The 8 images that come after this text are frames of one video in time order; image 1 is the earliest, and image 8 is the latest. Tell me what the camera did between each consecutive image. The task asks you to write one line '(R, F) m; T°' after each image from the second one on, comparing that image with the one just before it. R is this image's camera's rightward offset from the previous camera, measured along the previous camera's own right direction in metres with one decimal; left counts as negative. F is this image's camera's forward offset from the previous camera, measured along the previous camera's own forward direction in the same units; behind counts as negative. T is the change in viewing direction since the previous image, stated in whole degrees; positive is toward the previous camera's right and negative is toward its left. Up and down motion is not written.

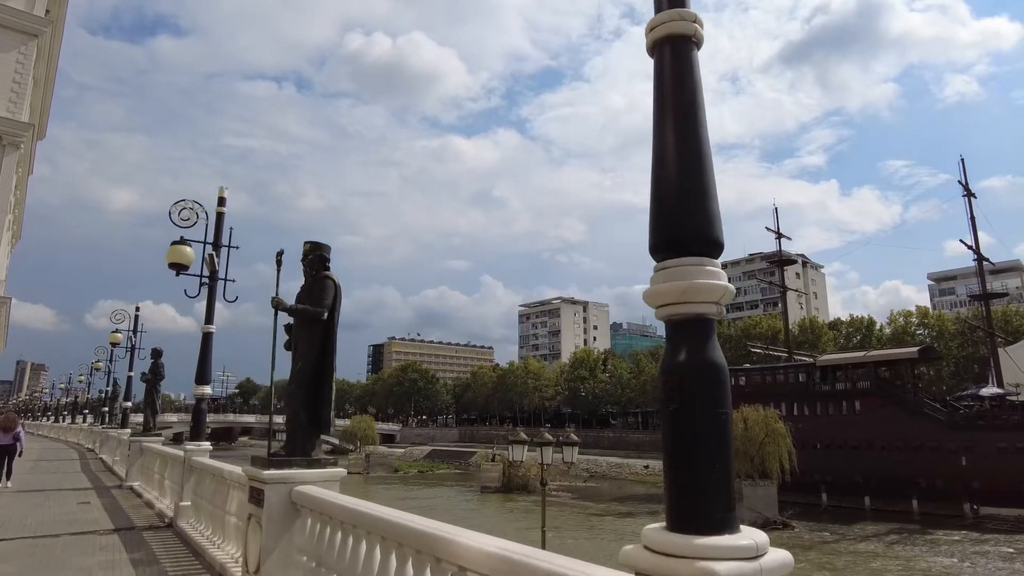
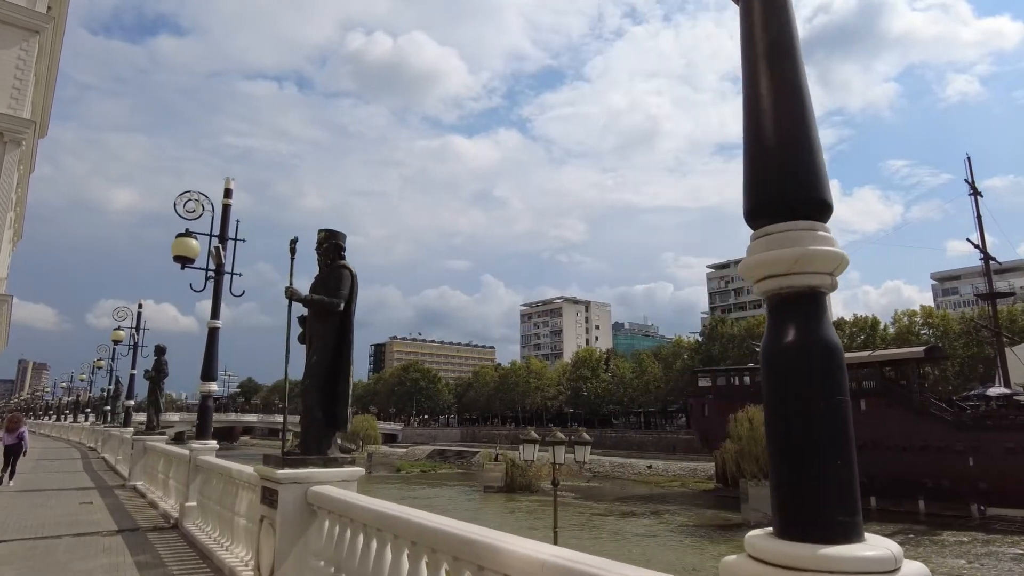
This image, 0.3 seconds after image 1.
(-0.2, +0.3) m; 0°
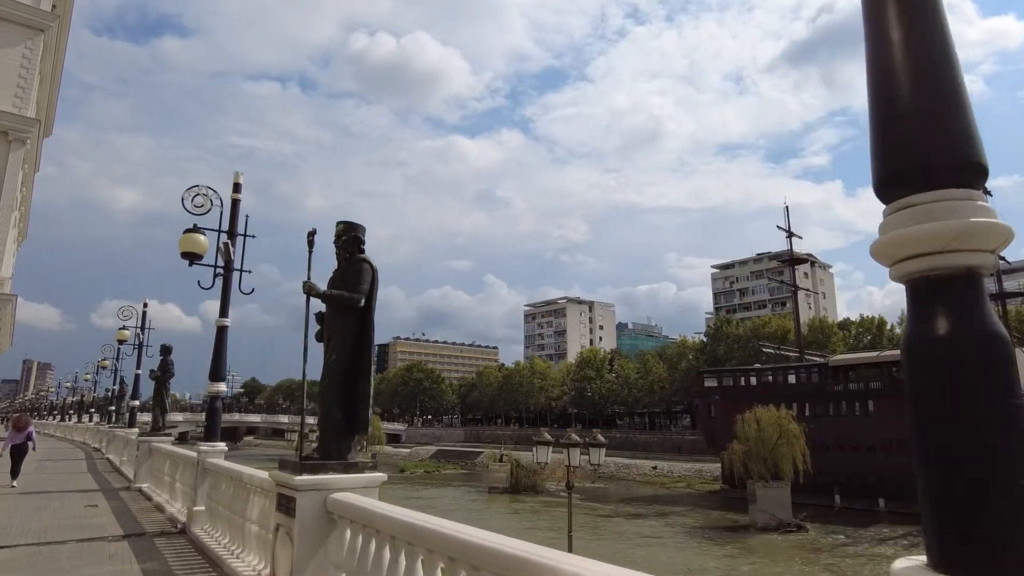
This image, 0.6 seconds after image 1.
(-0.2, +0.3) m; 0°
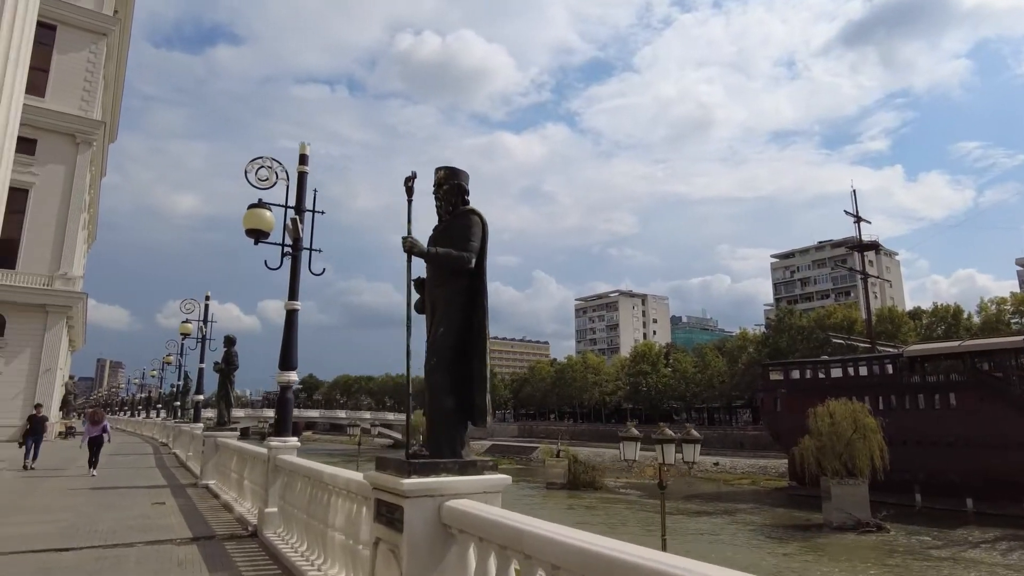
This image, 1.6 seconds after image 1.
(-0.6, +0.9) m; -4°
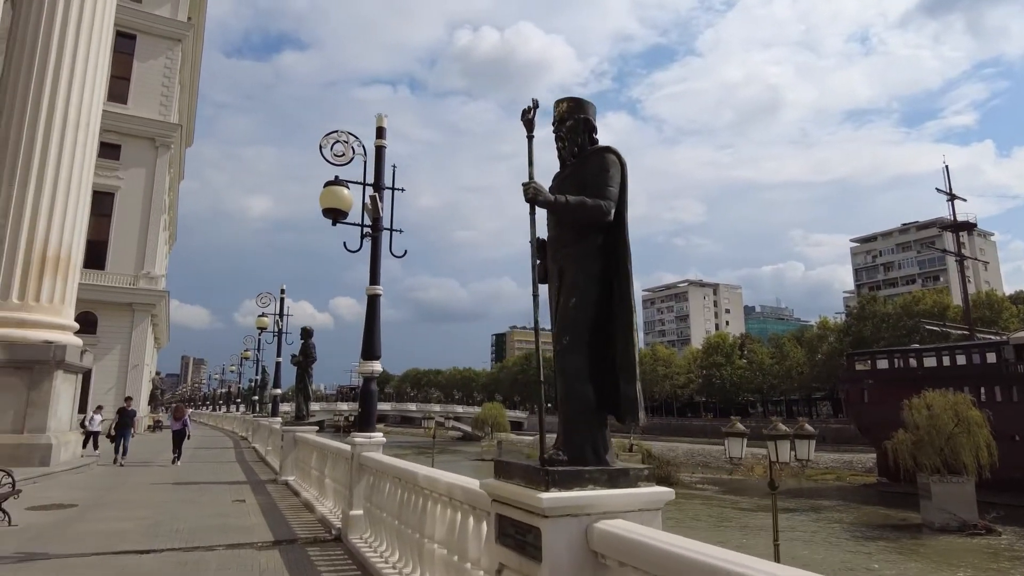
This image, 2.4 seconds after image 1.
(-0.4, +0.7) m; -6°
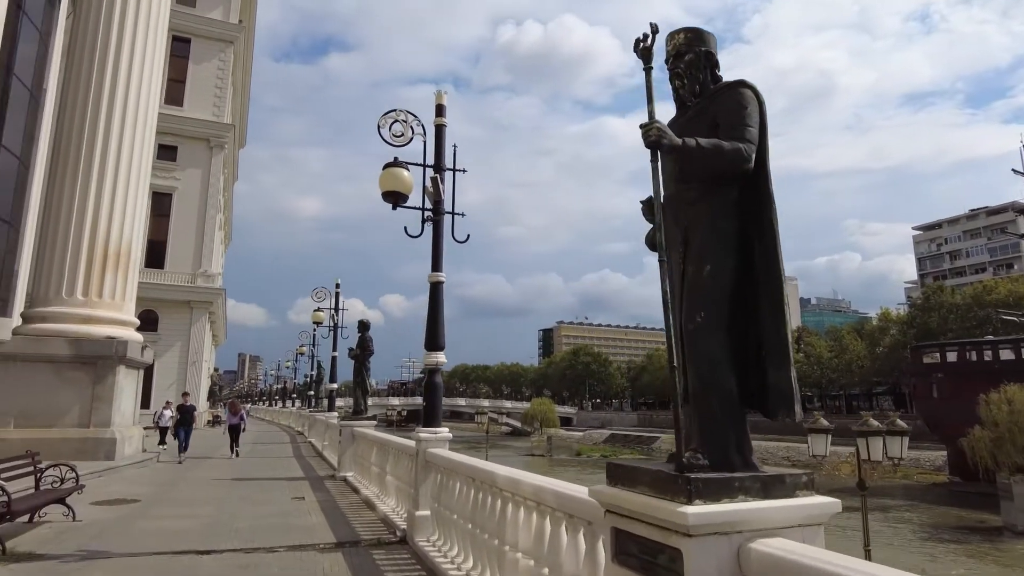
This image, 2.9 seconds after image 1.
(-0.3, +0.5) m; -4°
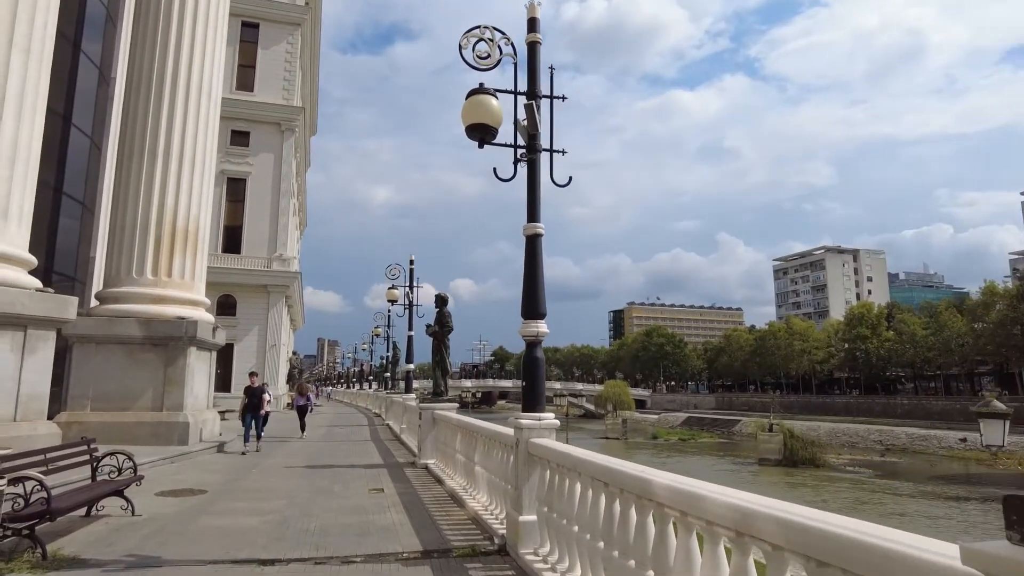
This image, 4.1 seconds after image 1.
(-0.4, +1.2) m; -6°
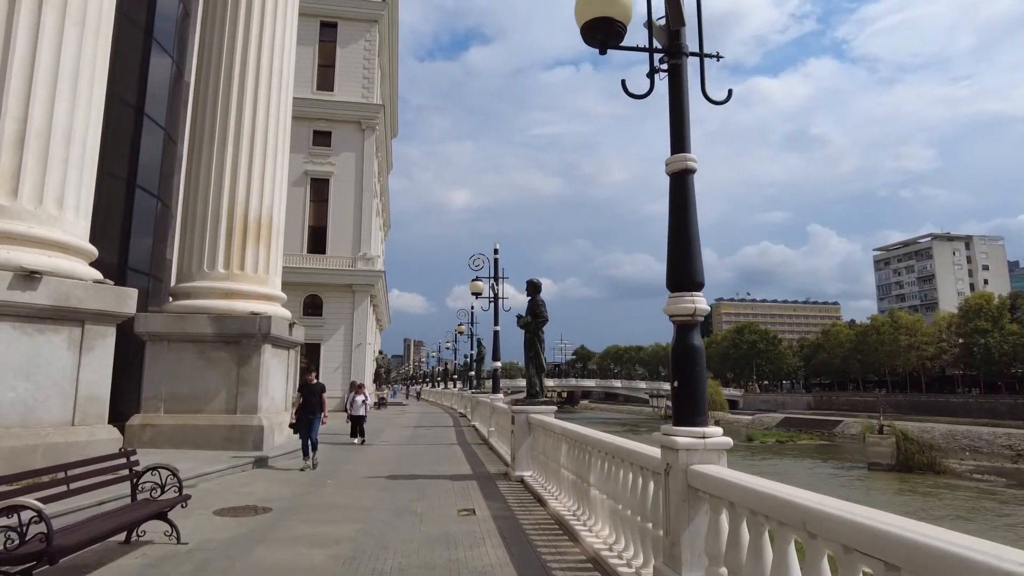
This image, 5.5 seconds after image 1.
(-0.3, +1.4) m; -7°
